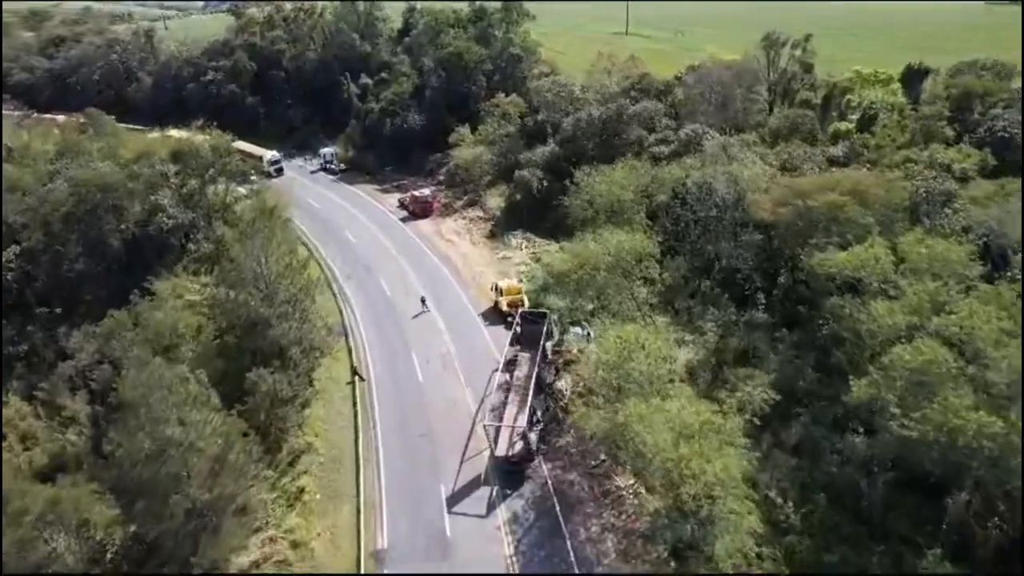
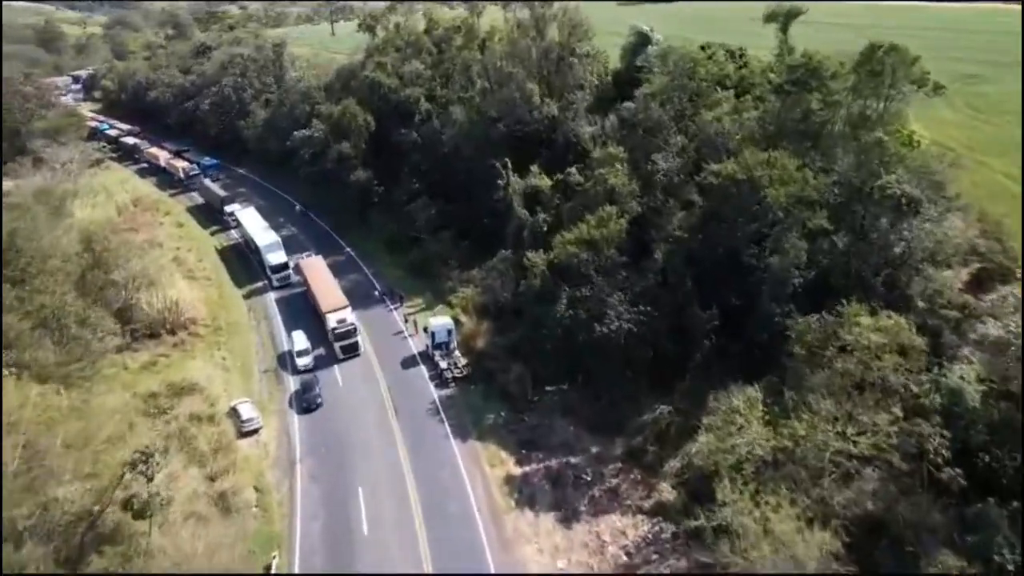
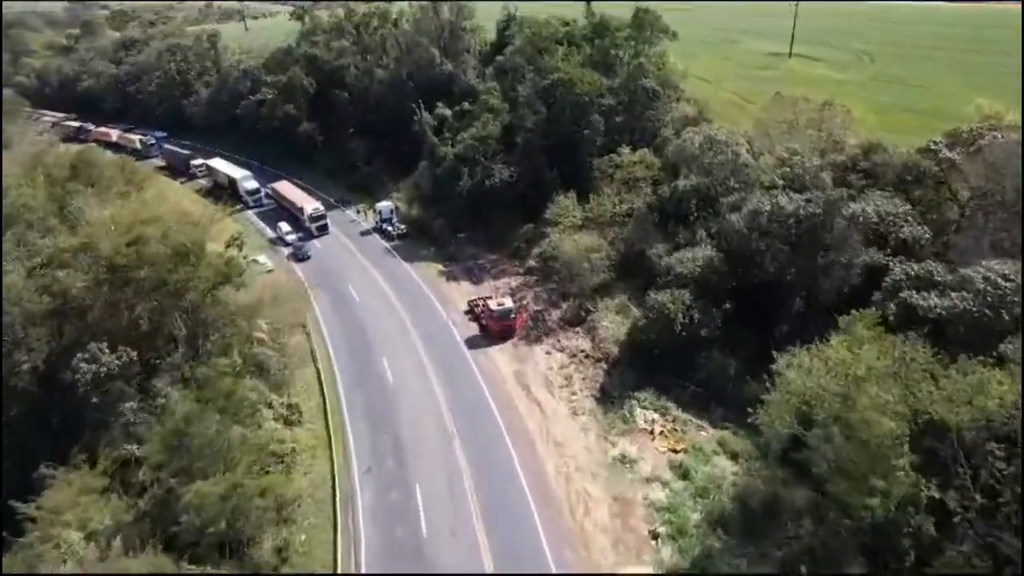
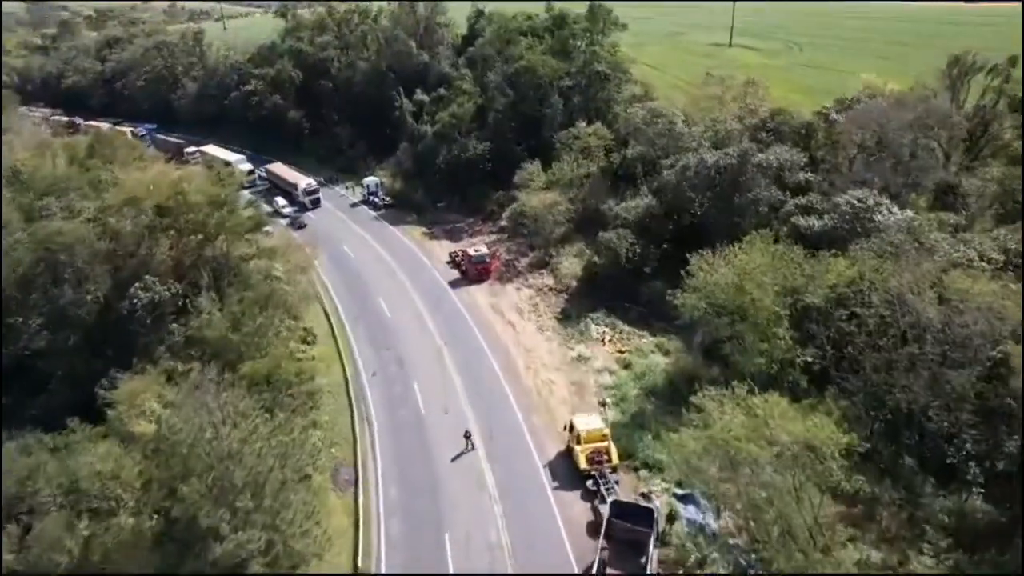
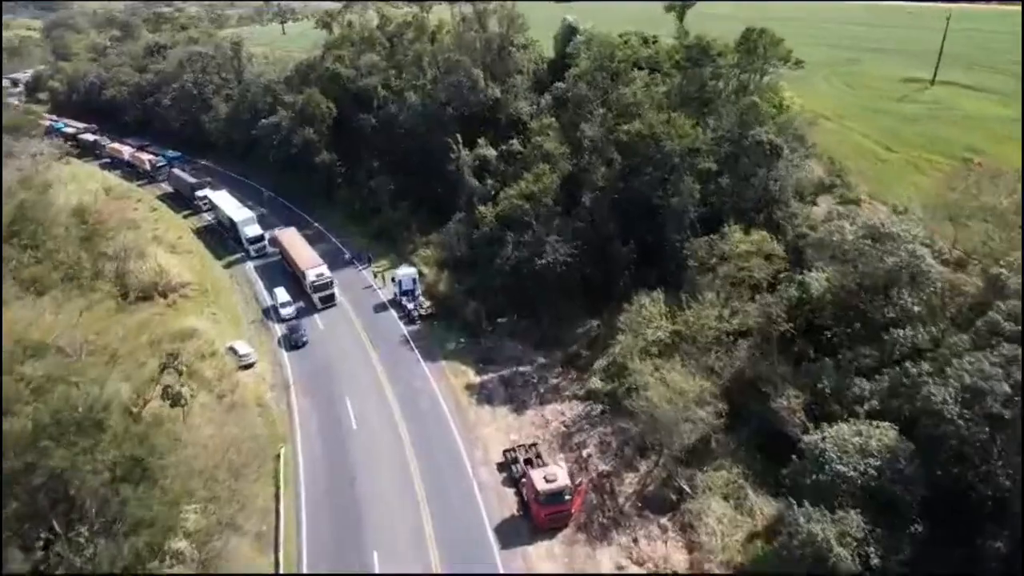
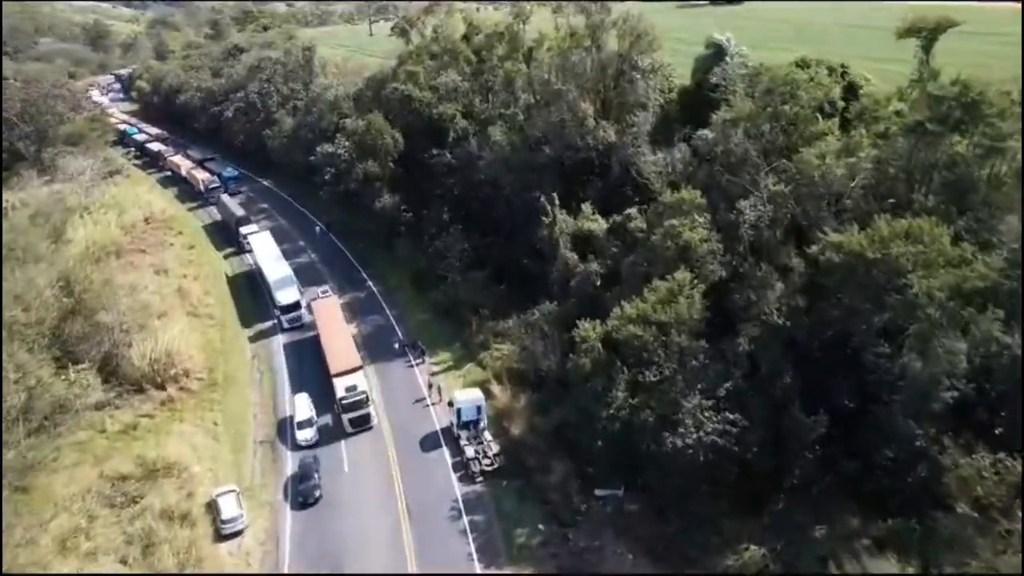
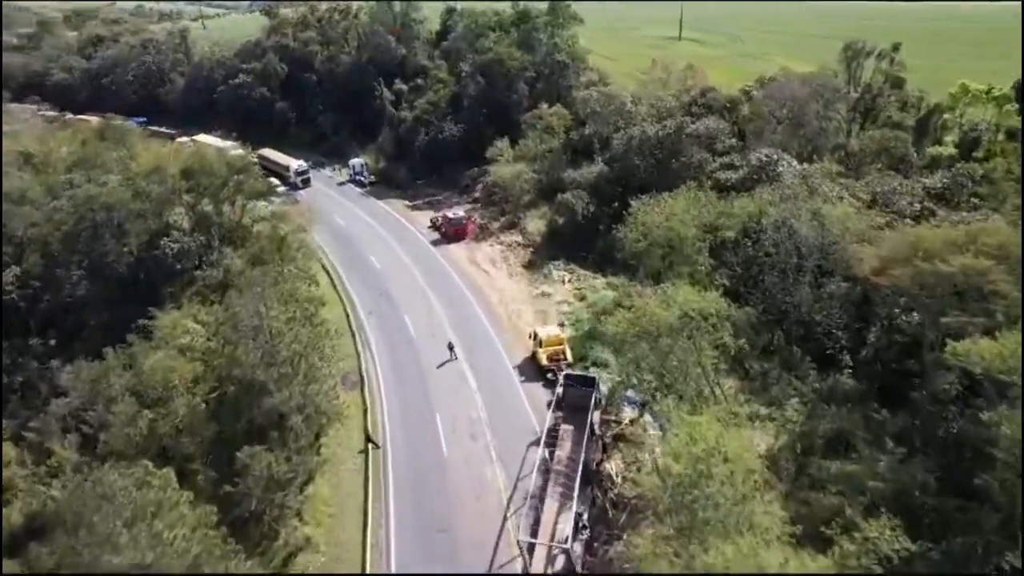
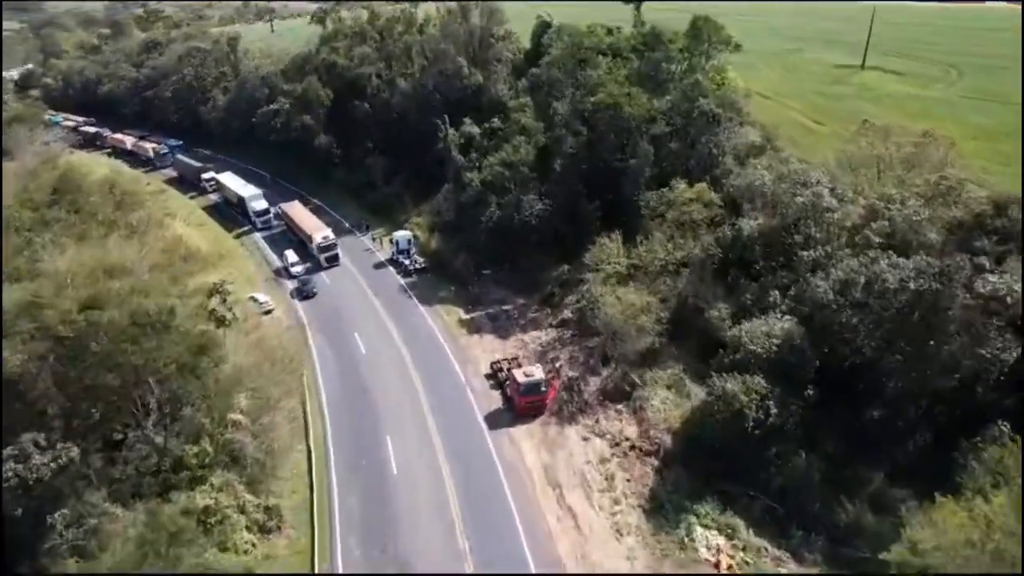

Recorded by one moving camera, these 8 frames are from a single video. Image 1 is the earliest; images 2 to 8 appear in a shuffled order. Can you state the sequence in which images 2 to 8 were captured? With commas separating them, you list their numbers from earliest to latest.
7, 4, 3, 8, 5, 2, 6
